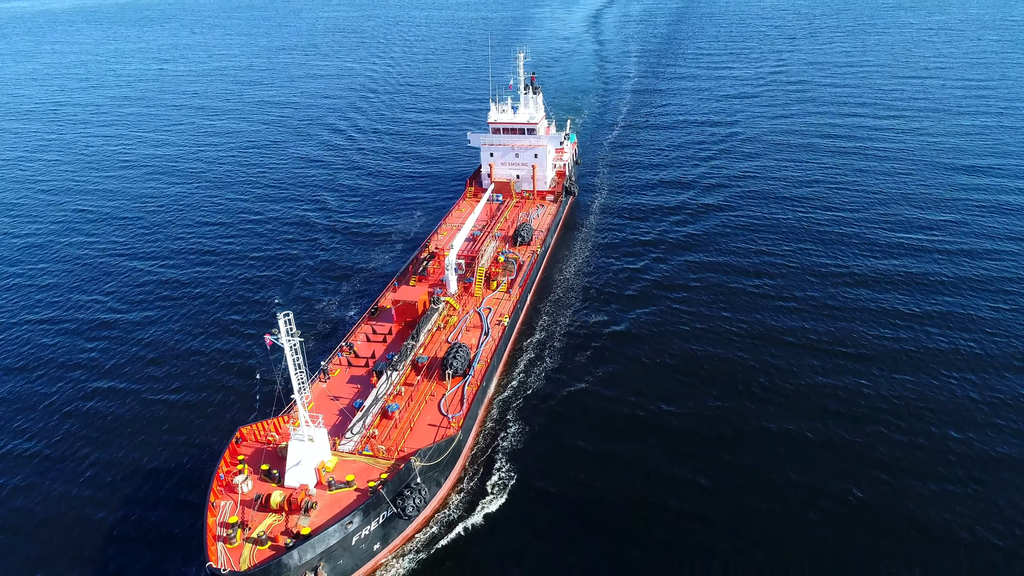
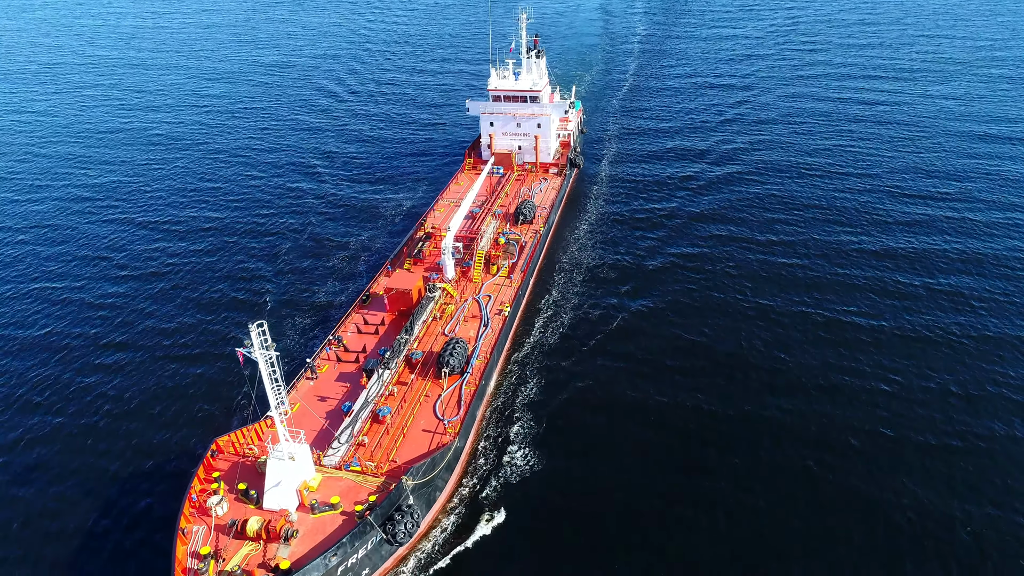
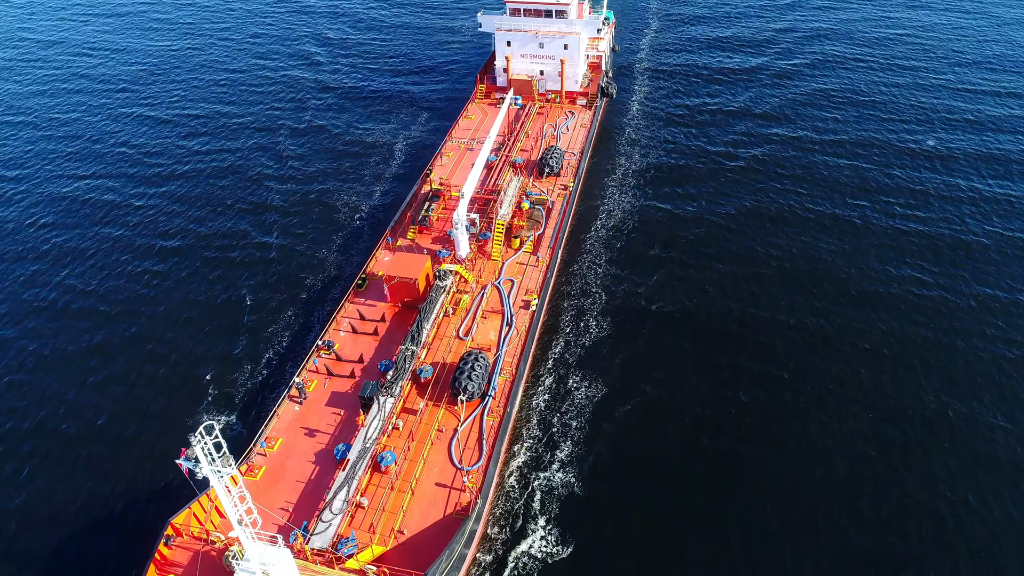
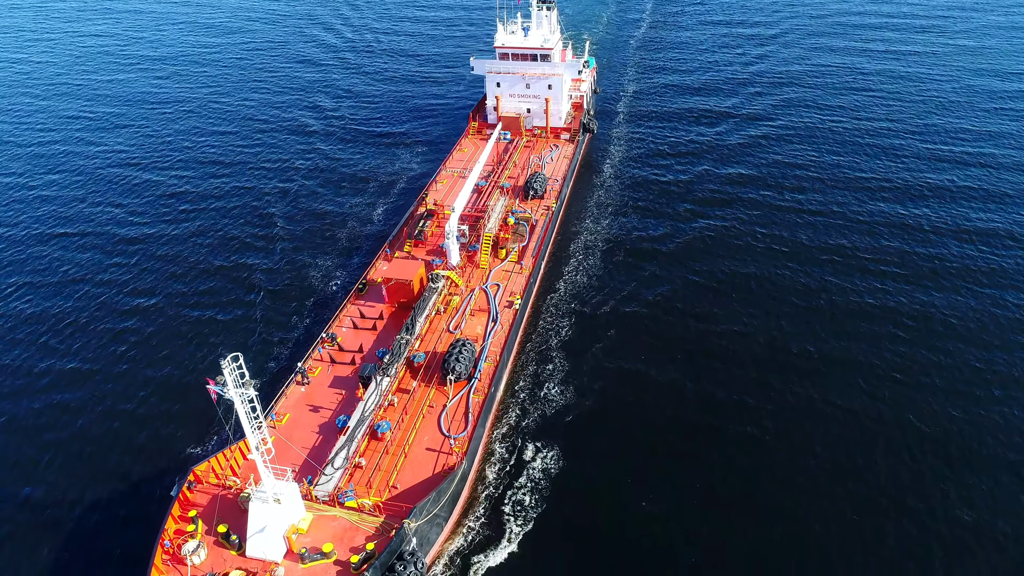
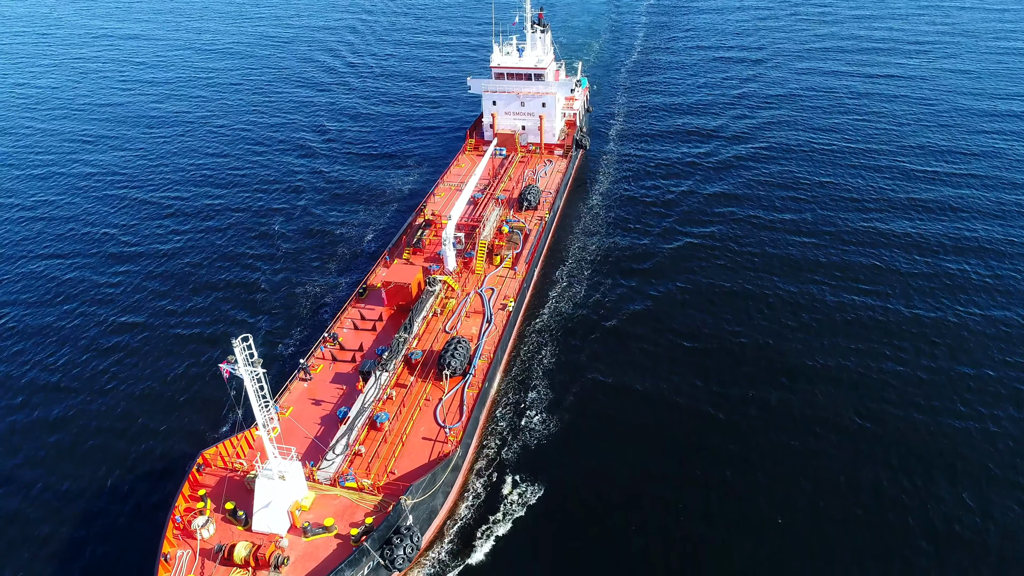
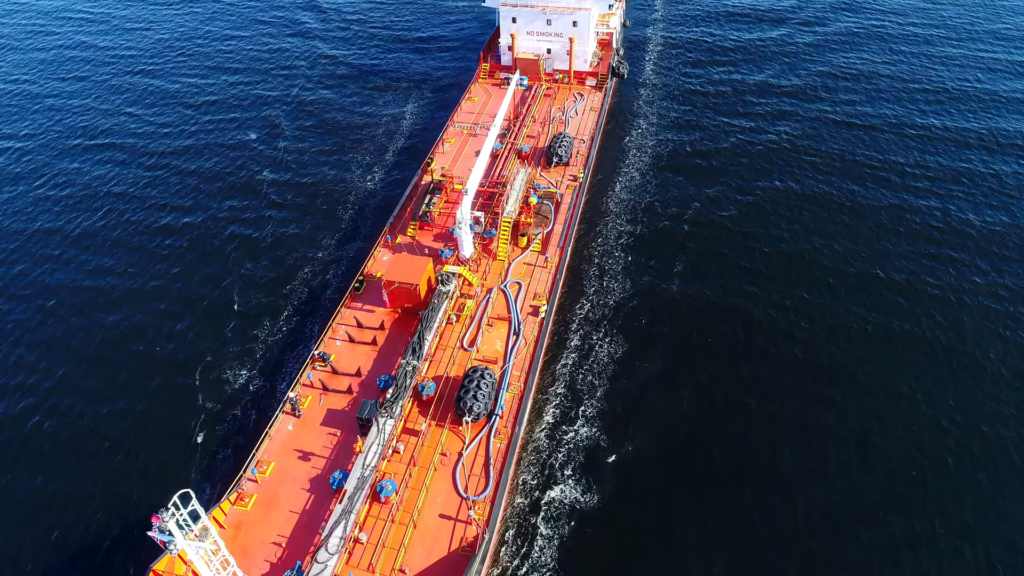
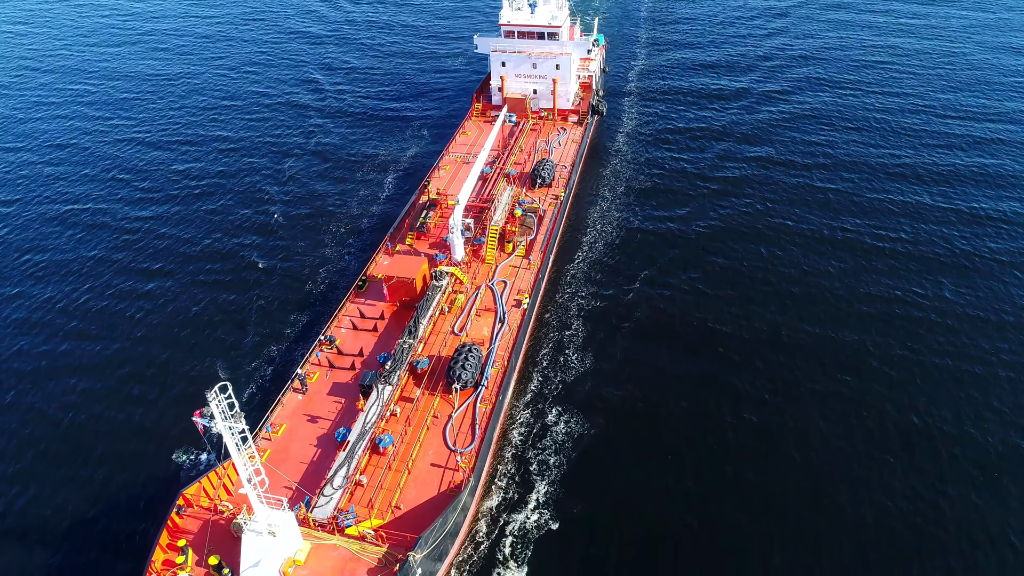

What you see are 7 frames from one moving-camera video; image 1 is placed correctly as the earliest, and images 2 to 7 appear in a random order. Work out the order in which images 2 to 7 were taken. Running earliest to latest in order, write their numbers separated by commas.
2, 5, 4, 7, 3, 6
